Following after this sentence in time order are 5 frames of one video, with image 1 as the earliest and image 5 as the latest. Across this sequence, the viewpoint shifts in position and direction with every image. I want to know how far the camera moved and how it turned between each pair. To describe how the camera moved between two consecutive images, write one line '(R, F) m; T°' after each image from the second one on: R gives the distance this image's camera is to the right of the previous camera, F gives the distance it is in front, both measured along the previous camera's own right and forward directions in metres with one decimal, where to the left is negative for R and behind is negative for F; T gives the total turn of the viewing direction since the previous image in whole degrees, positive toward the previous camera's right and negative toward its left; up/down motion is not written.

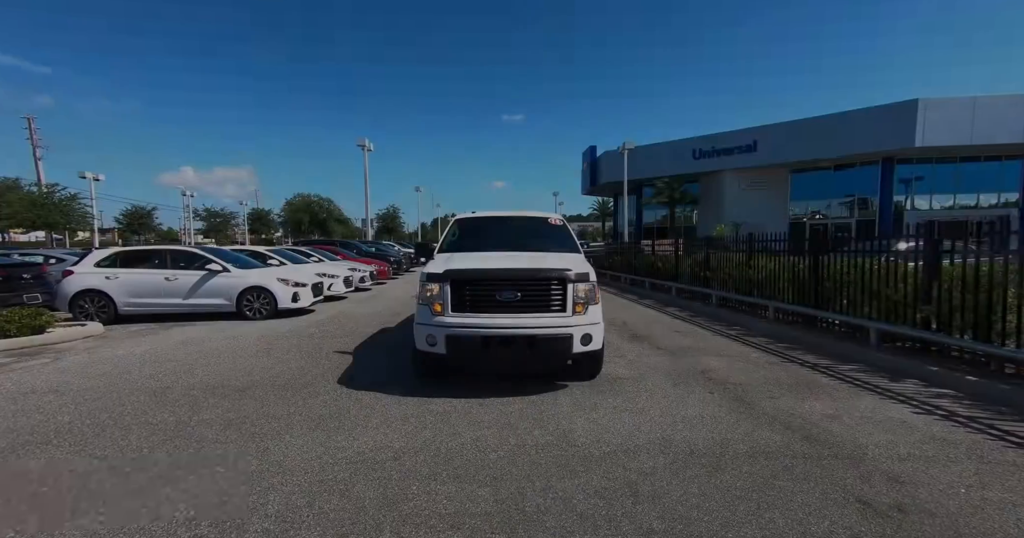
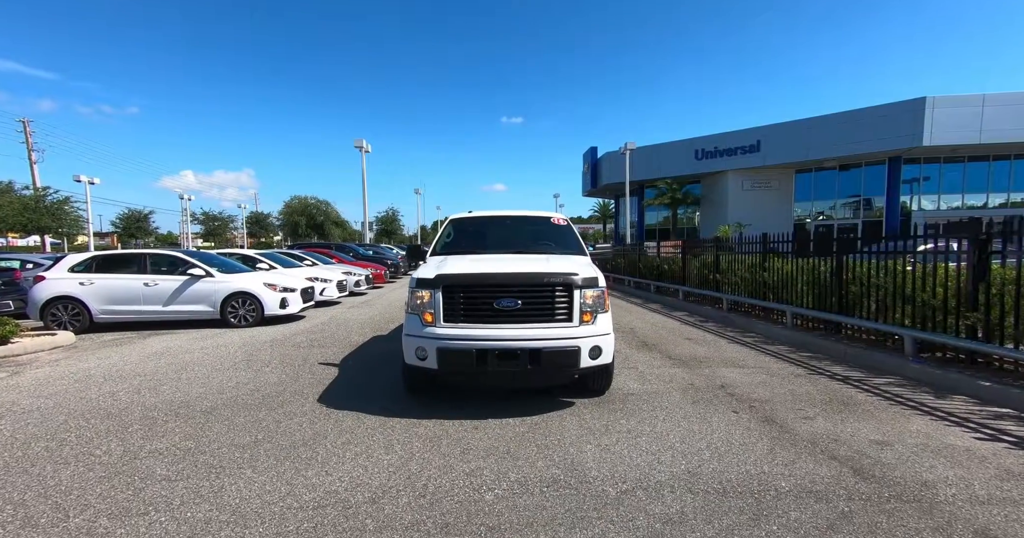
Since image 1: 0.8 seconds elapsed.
(0.0, +0.5) m; 0°
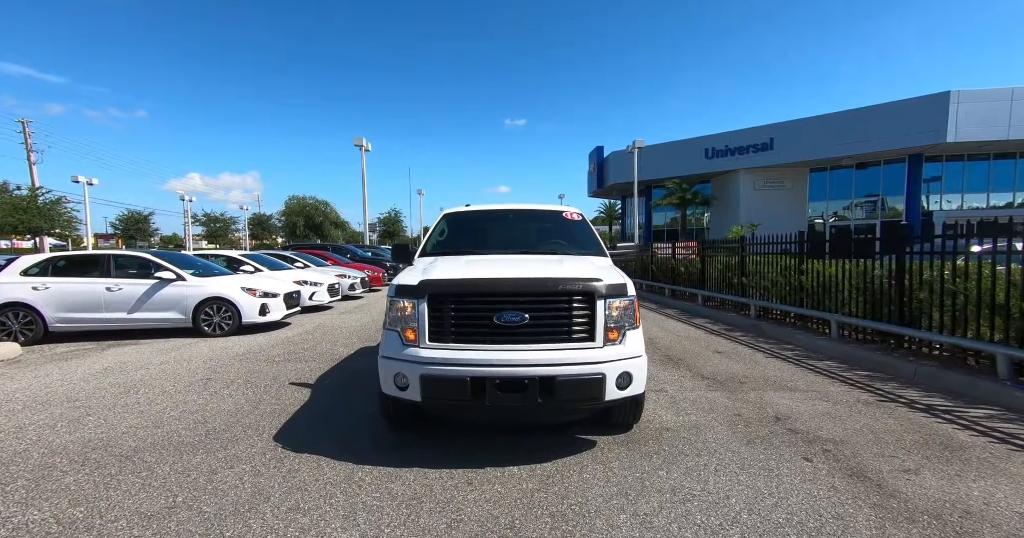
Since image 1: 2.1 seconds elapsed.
(0.0, +1.0) m; -1°
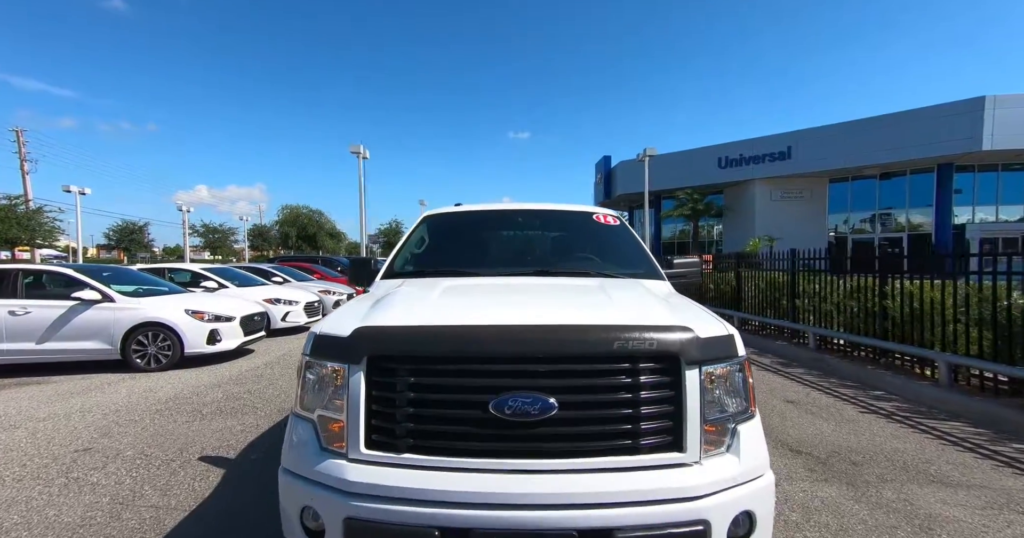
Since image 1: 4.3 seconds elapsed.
(0.0, +1.6) m; 0°
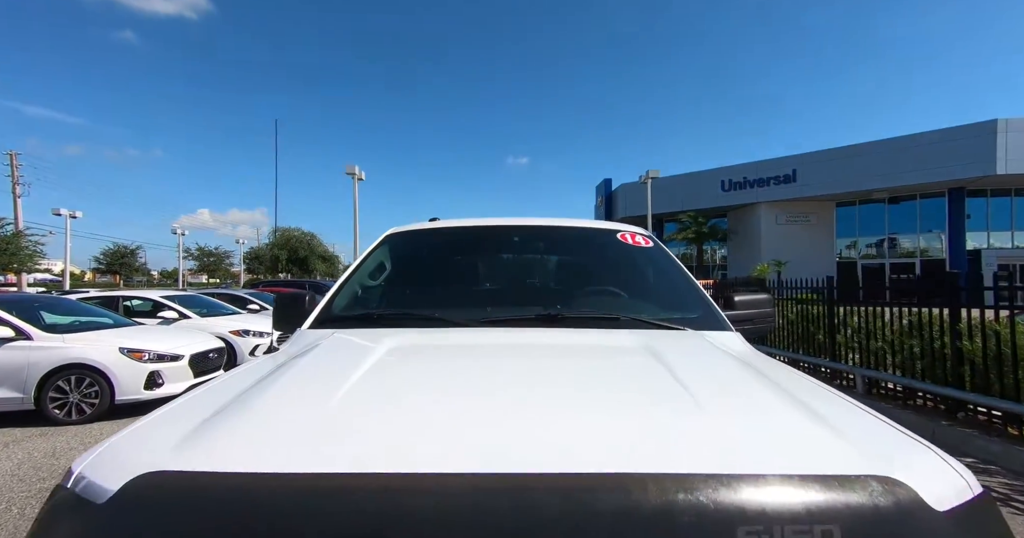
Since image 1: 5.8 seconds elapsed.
(0.0, +1.1) m; 0°
